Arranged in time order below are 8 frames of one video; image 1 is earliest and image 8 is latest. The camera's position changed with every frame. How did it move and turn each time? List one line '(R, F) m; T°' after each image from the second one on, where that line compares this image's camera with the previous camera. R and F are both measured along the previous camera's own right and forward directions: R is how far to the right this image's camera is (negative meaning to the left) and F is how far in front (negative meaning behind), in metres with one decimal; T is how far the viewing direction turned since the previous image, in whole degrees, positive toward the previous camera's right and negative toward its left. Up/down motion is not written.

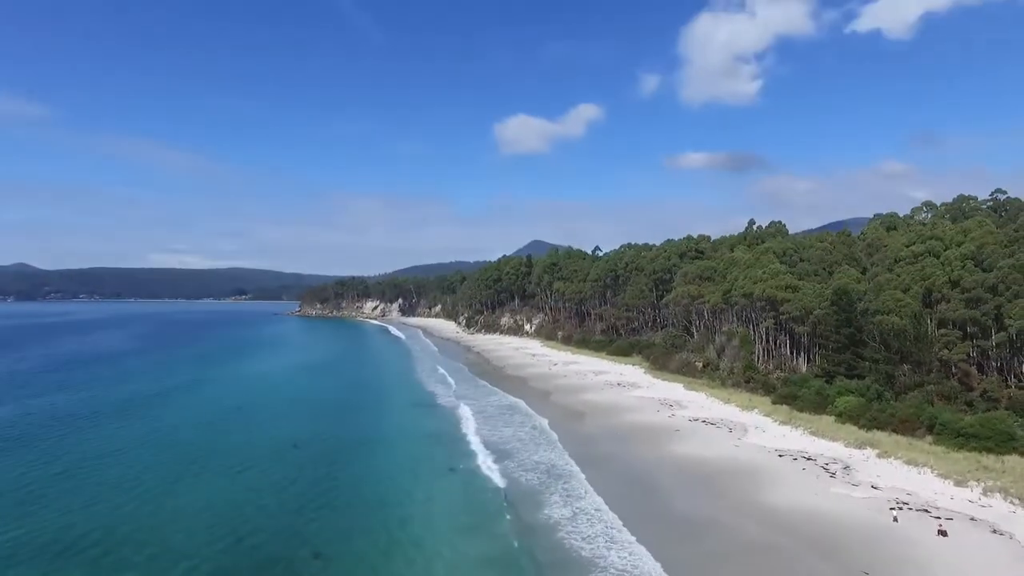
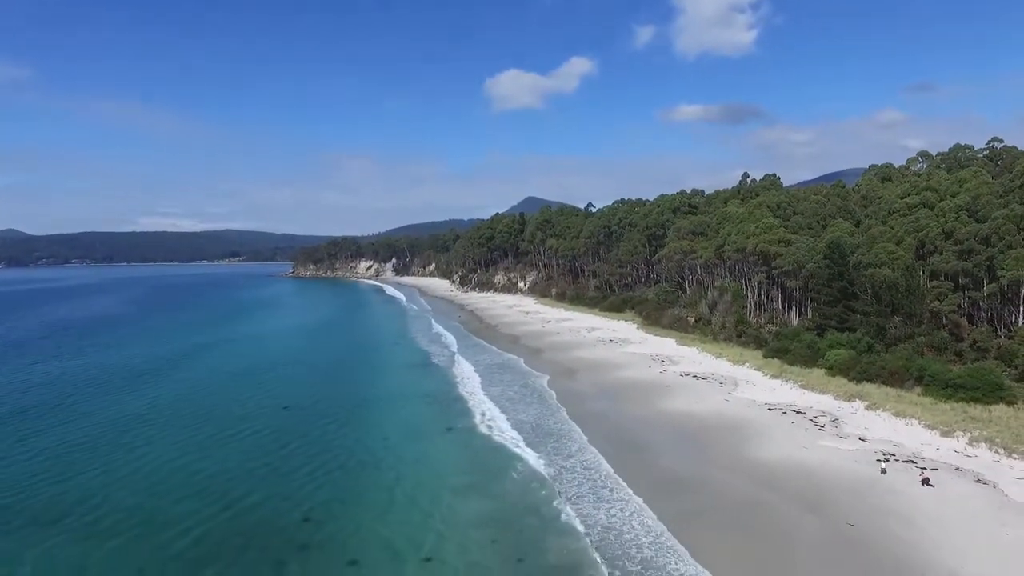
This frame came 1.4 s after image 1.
(+0.2, +0.3) m; 0°
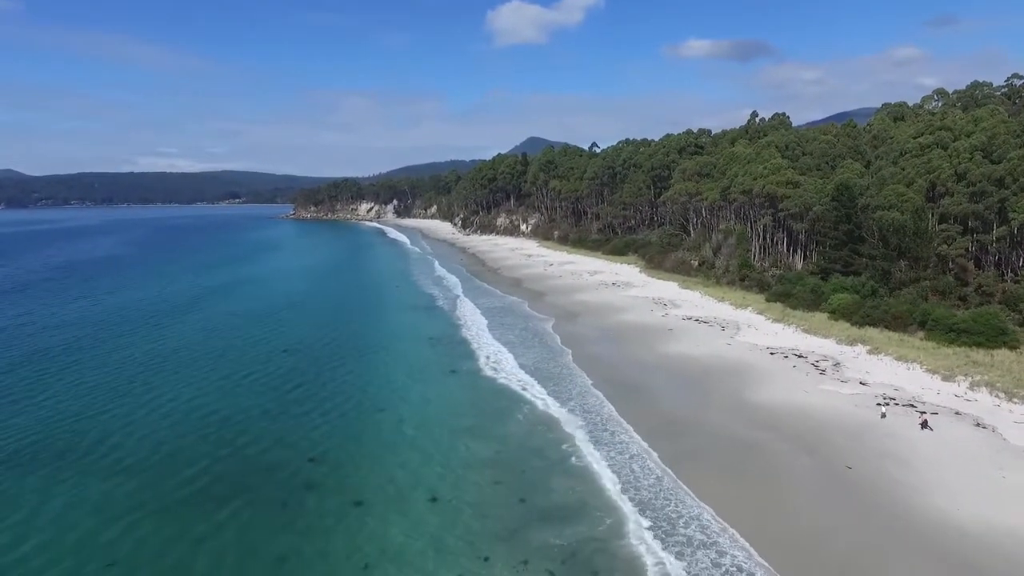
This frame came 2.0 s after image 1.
(0.0, +0.3) m; 0°
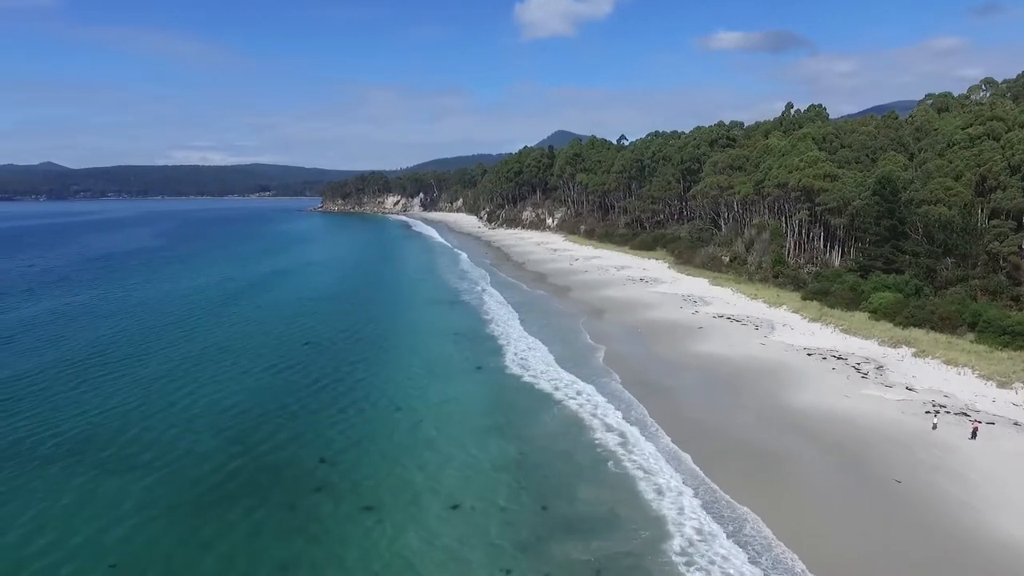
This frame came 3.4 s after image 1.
(0.0, +0.8) m; -2°
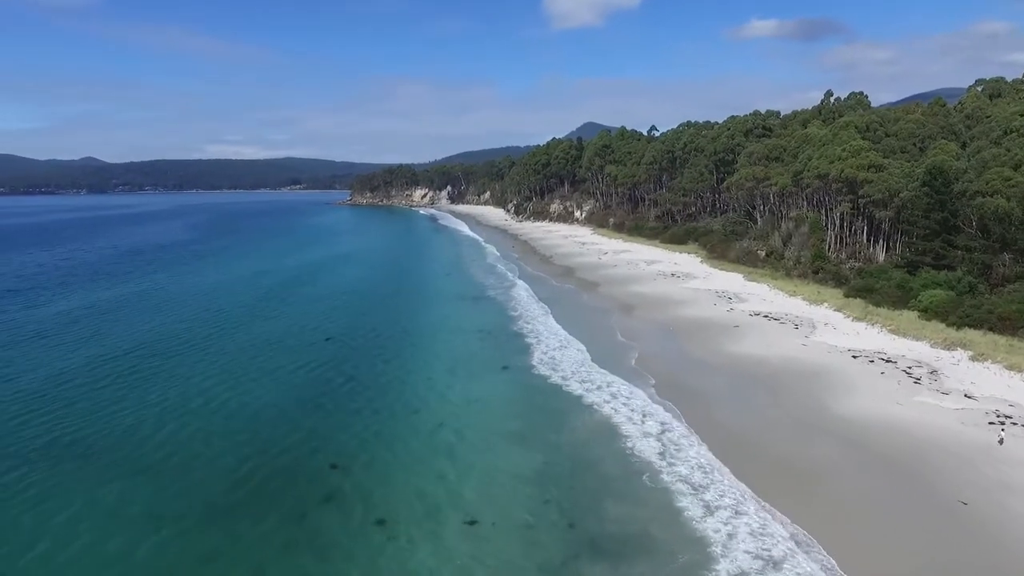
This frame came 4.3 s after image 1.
(+0.1, +0.9) m; -3°
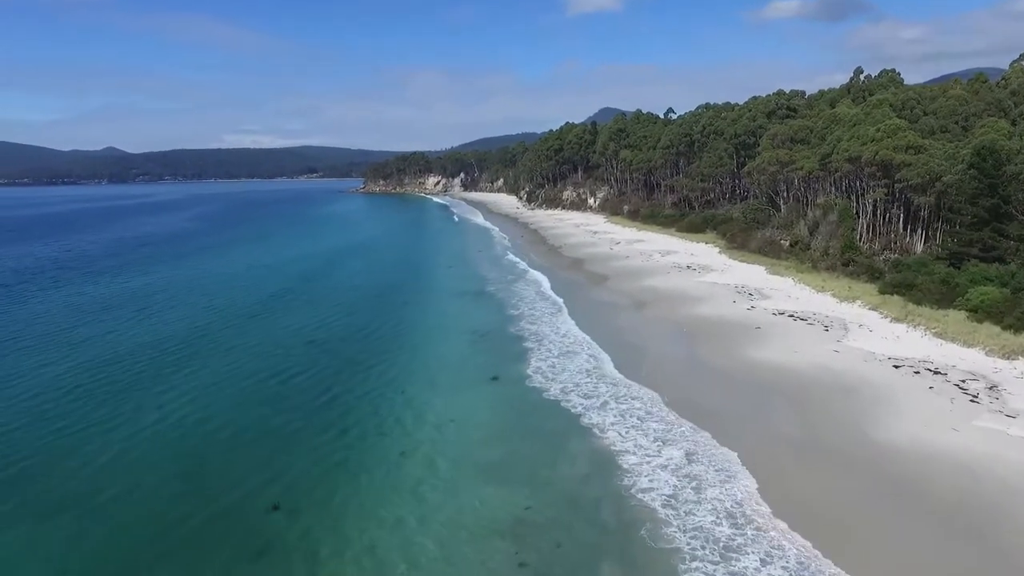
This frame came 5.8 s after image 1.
(+0.9, +2.6) m; -2°
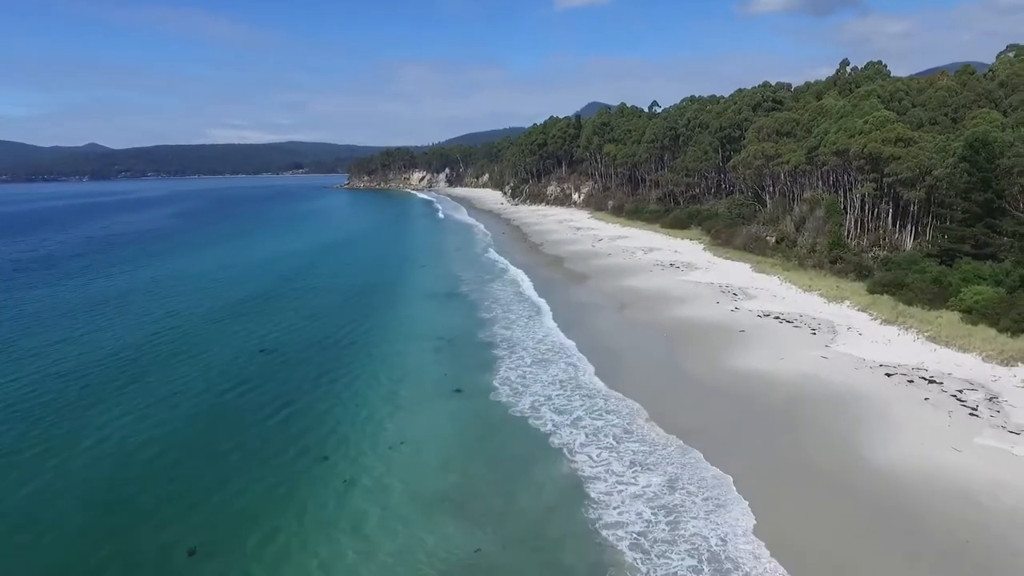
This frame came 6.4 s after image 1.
(+0.7, +1.5) m; +1°
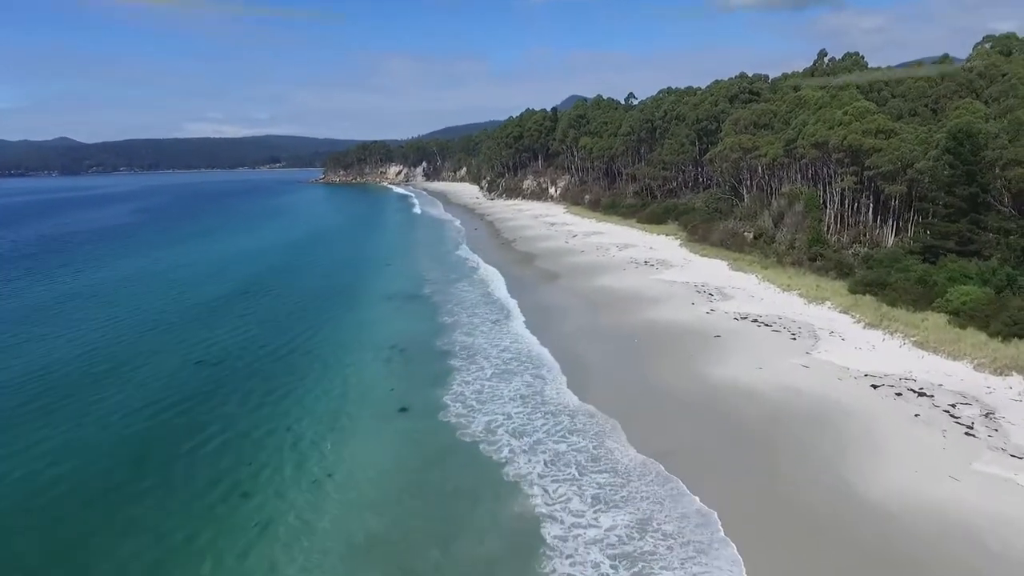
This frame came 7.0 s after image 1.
(+0.8, +1.7) m; +2°
